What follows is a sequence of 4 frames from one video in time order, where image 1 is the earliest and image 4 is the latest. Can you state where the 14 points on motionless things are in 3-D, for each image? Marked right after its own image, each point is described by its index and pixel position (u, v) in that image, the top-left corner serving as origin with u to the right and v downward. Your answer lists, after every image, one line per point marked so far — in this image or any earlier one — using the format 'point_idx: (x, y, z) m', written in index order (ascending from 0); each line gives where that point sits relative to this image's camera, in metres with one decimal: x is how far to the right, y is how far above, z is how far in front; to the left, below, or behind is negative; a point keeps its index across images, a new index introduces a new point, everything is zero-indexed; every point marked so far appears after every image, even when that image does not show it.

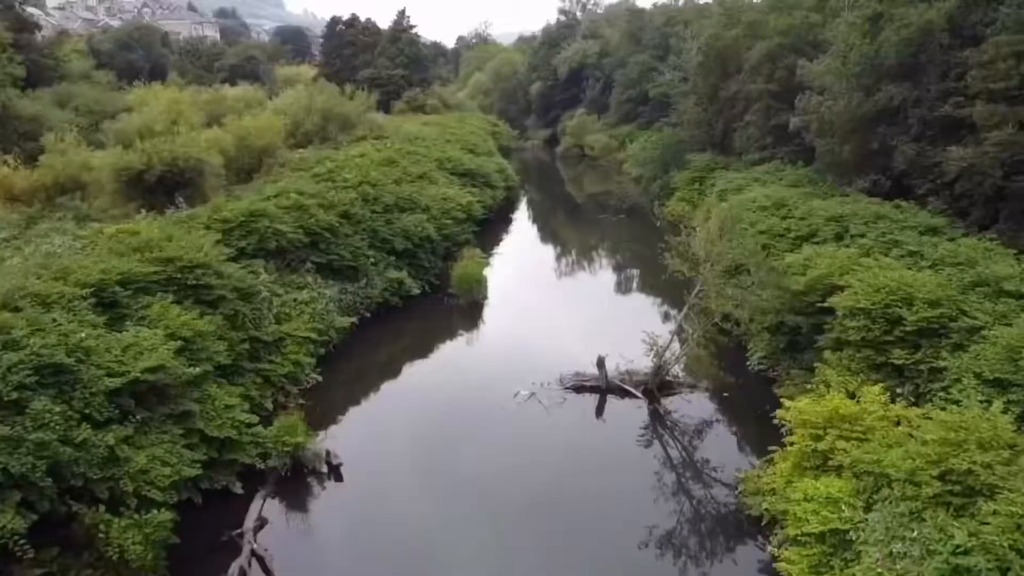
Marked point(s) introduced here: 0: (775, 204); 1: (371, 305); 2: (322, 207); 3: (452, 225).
0: (+2.6, +0.8, +15.3) m
1: (-1.4, -0.2, +15.3) m
2: (-1.9, +0.8, +15.6) m
3: (-0.7, +0.7, +18.7) m
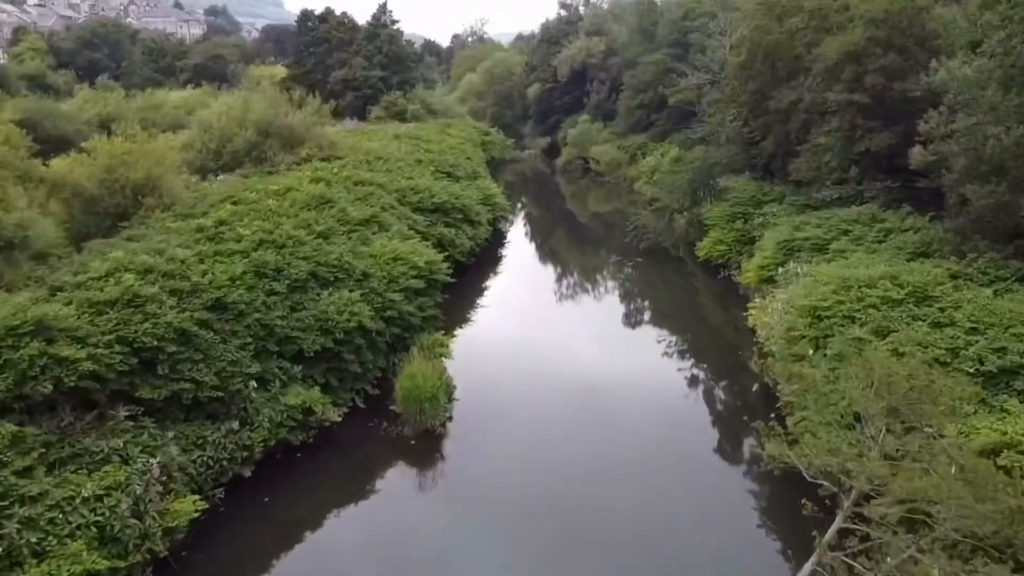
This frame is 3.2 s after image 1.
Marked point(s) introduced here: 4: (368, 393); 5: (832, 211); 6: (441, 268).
0: (+2.4, 0.0, +9.4) m
1: (-1.6, -1.0, +9.4) m
2: (-2.1, 0.0, +9.8) m
3: (-0.9, -0.1, +12.8) m
4: (-1.1, -0.8, +11.6) m
5: (+3.1, +0.7, +14.8) m
6: (-0.6, +0.2, +14.3) m
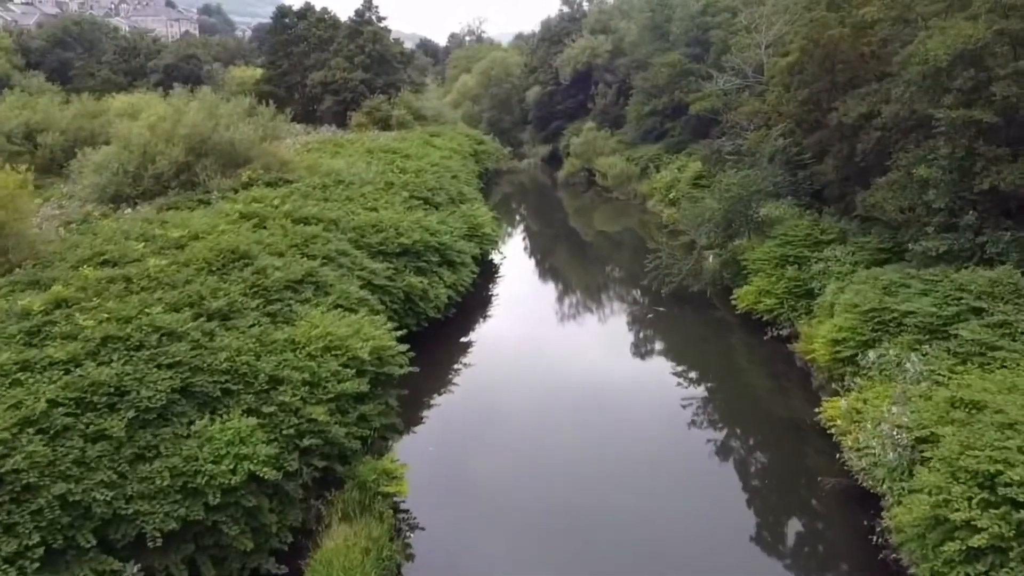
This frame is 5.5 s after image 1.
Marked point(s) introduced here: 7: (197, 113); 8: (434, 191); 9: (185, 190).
0: (+2.3, -0.6, +5.3) m
1: (-1.7, -1.6, +5.4) m
2: (-2.2, -0.6, +5.7) m
3: (-1.0, -0.7, +8.7) m
4: (-1.2, -1.4, +7.6) m
5: (+3.0, +0.1, +10.7) m
6: (-0.8, -0.4, +10.2) m
7: (-3.7, +2.1, +18.2) m
8: (-1.0, +1.2, +19.1) m
9: (-3.6, +1.1, +16.8) m
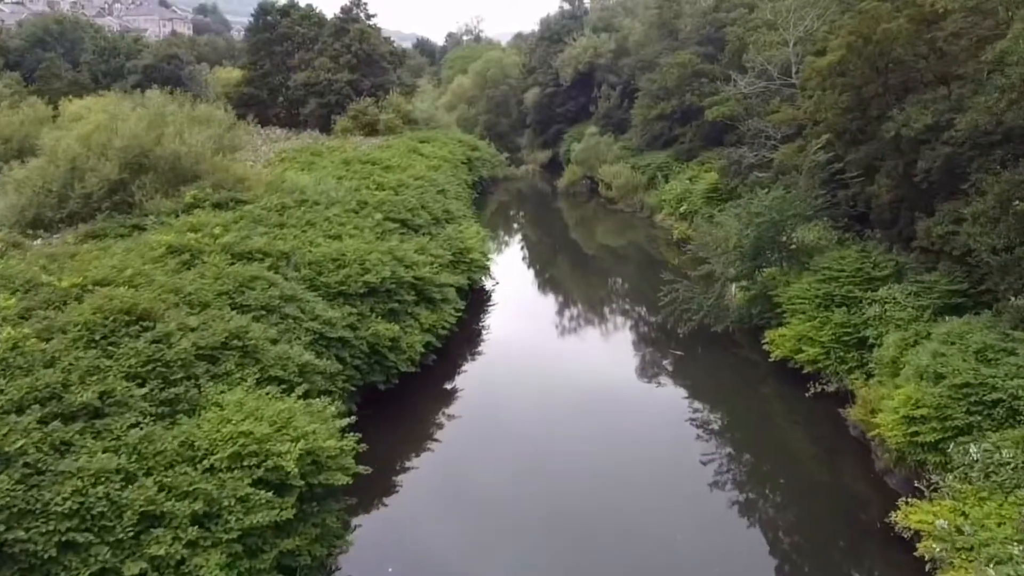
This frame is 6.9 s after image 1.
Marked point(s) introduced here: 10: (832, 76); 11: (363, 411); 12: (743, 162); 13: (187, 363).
0: (+2.2, -1.0, +2.8) m
1: (-1.8, -2.0, +2.8) m
2: (-2.3, -1.0, +3.1) m
3: (-1.1, -1.1, +6.2) m
4: (-1.3, -1.8, +5.0) m
5: (+2.9, -0.3, +8.2) m
6: (-0.8, -0.8, +7.7) m
7: (-3.8, +1.7, +15.7) m
8: (-1.1, +0.8, +16.6) m
9: (-3.6, +0.7, +14.2) m
10: (+2.9, +2.0, +14.4) m
11: (-1.1, -0.9, +11.7) m
12: (+2.8, +1.5, +18.3) m
13: (-1.6, -0.4, +7.8) m
